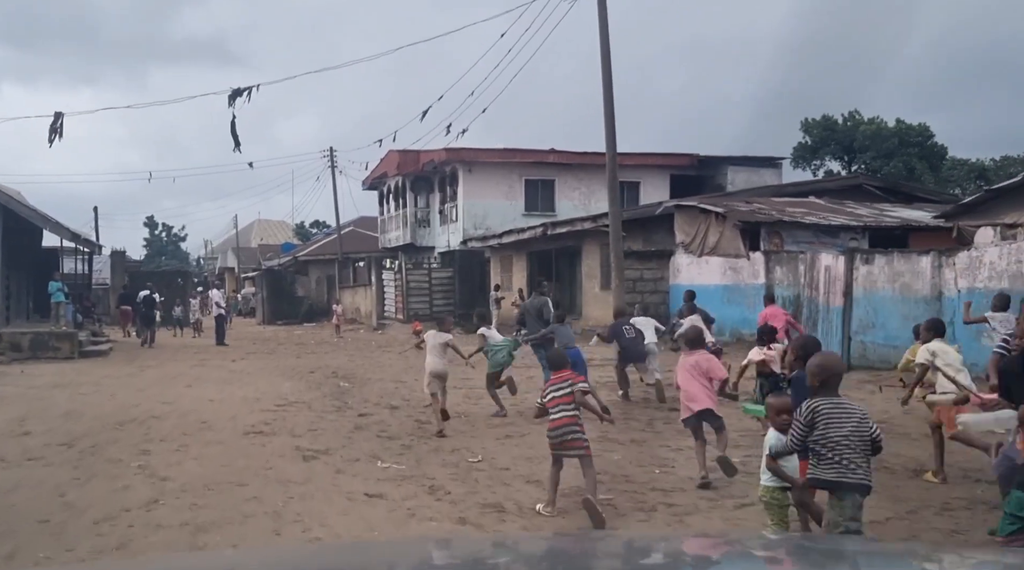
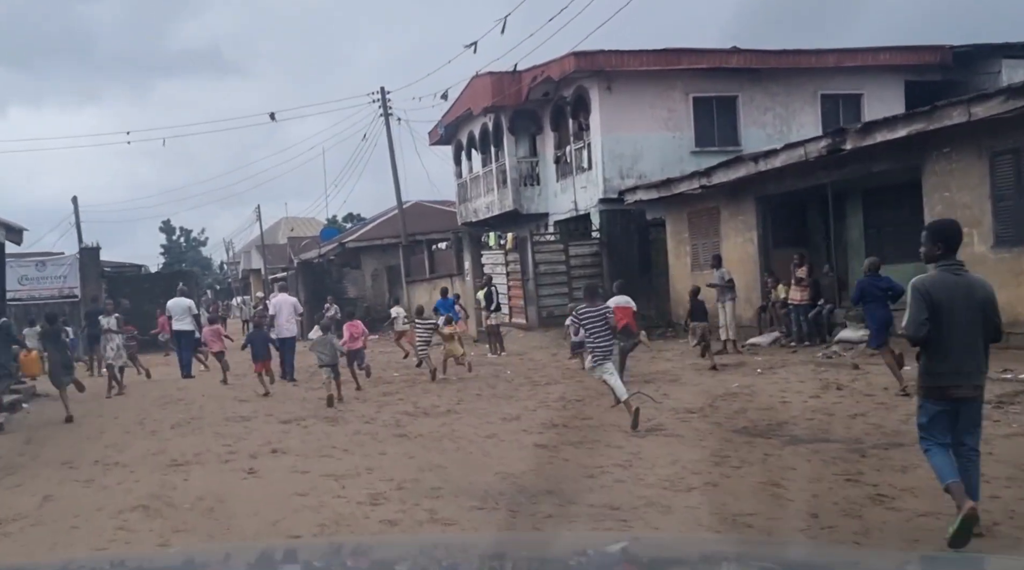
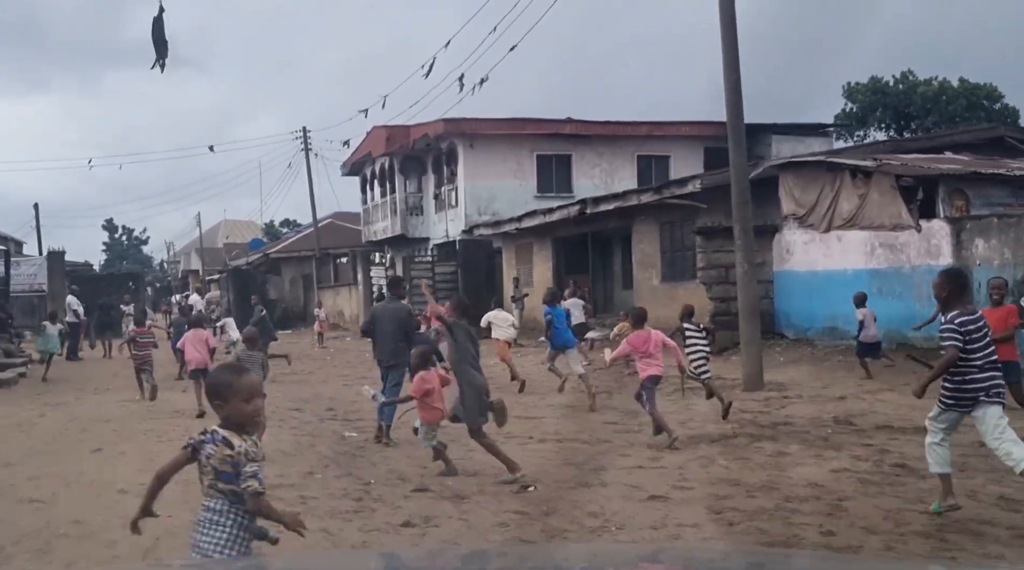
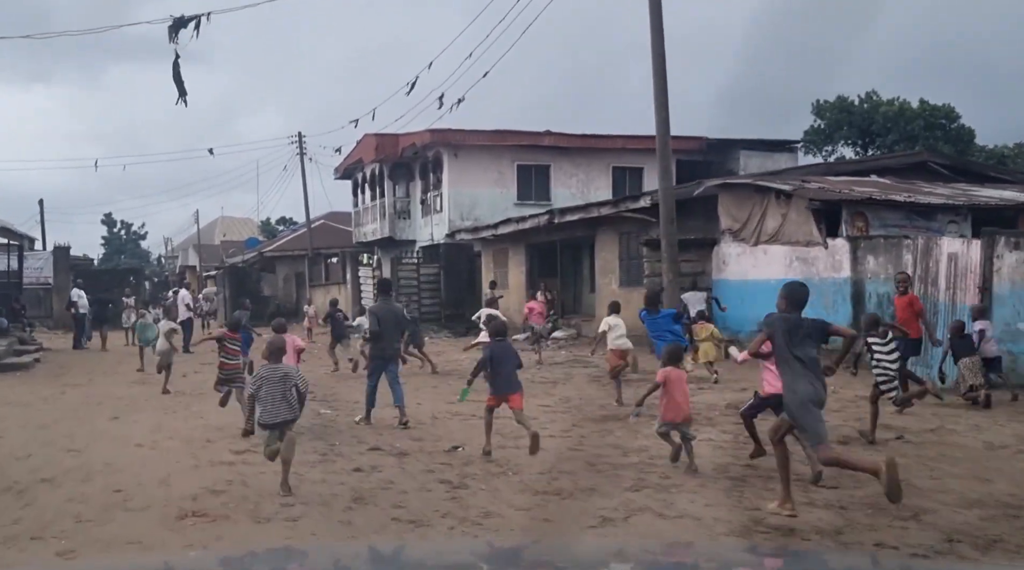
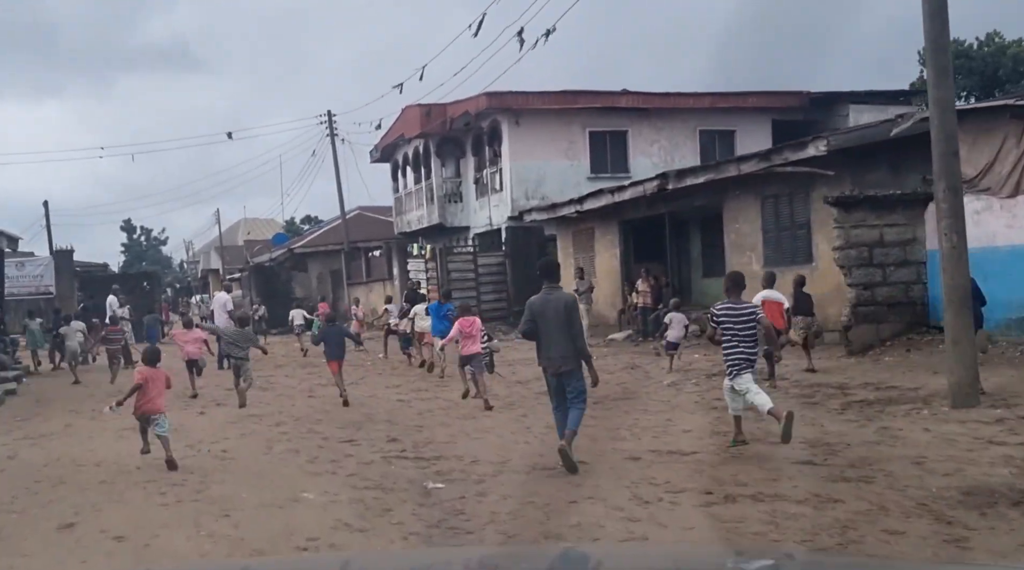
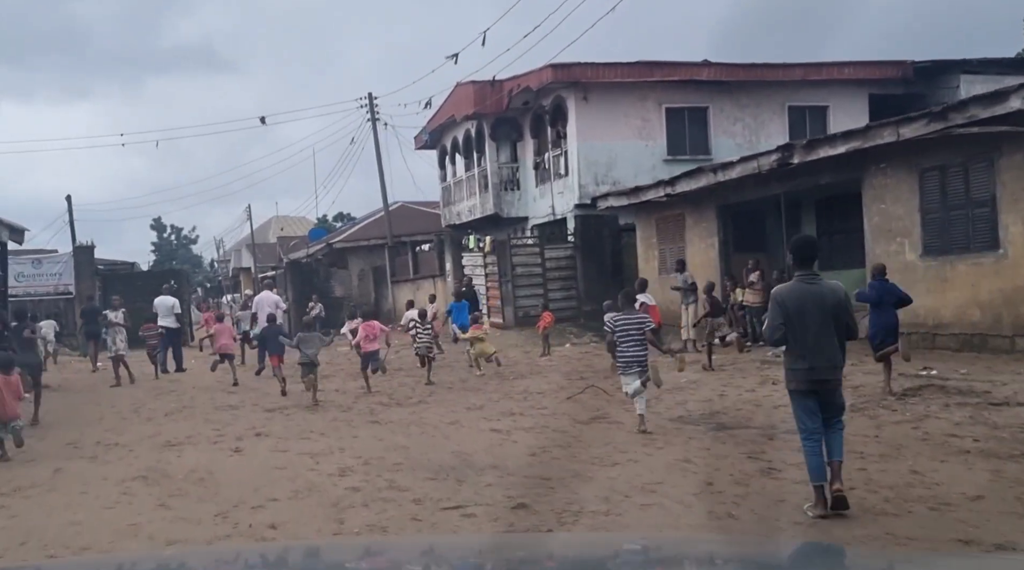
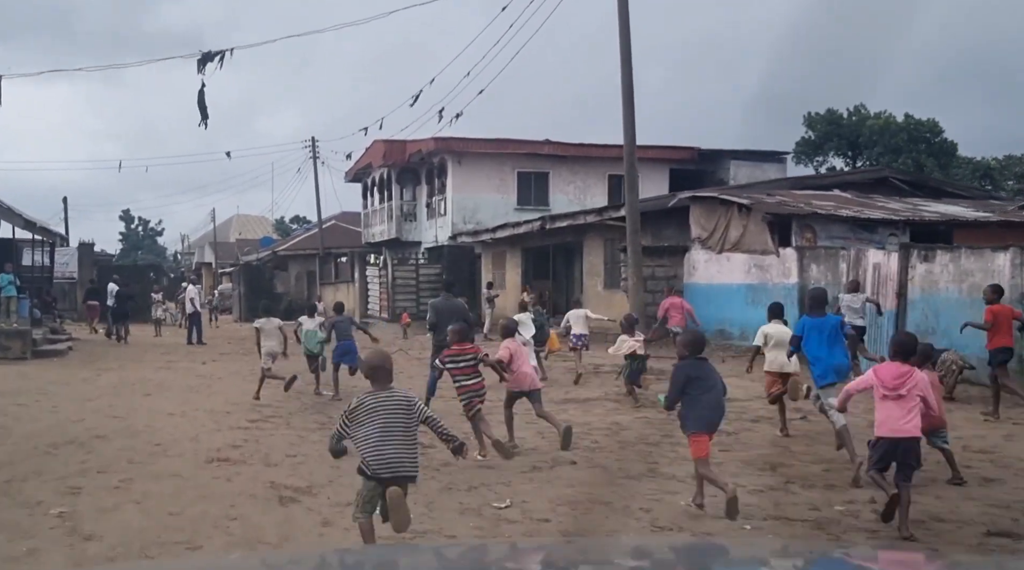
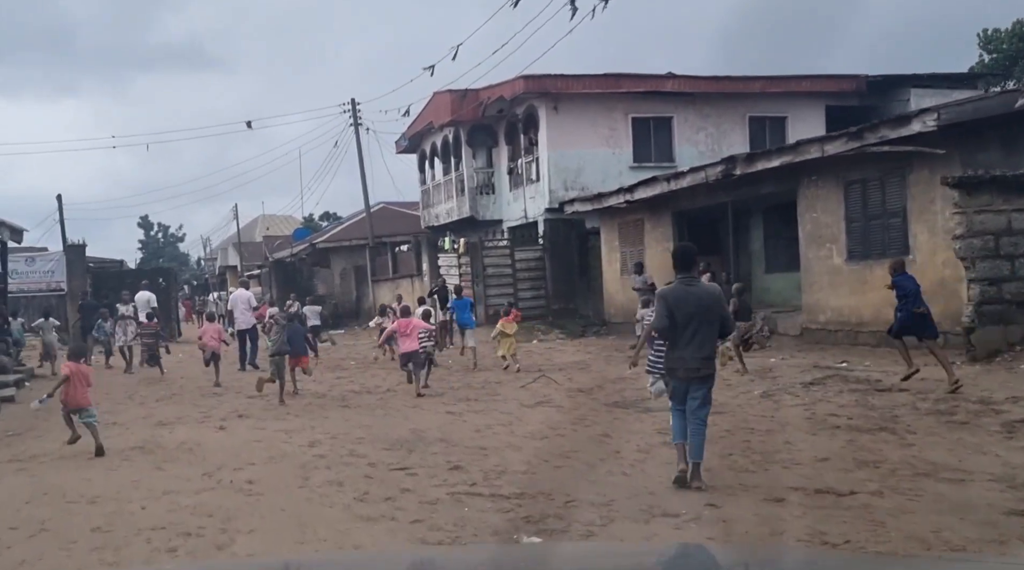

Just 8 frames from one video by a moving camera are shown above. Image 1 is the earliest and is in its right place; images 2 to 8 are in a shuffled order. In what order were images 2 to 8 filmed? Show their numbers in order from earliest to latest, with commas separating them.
7, 4, 3, 5, 8, 6, 2
